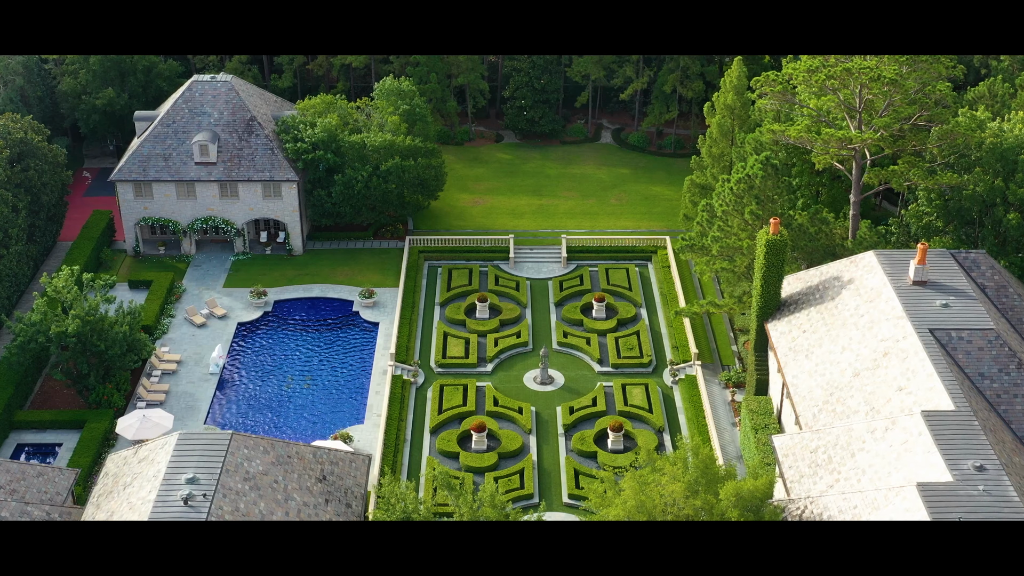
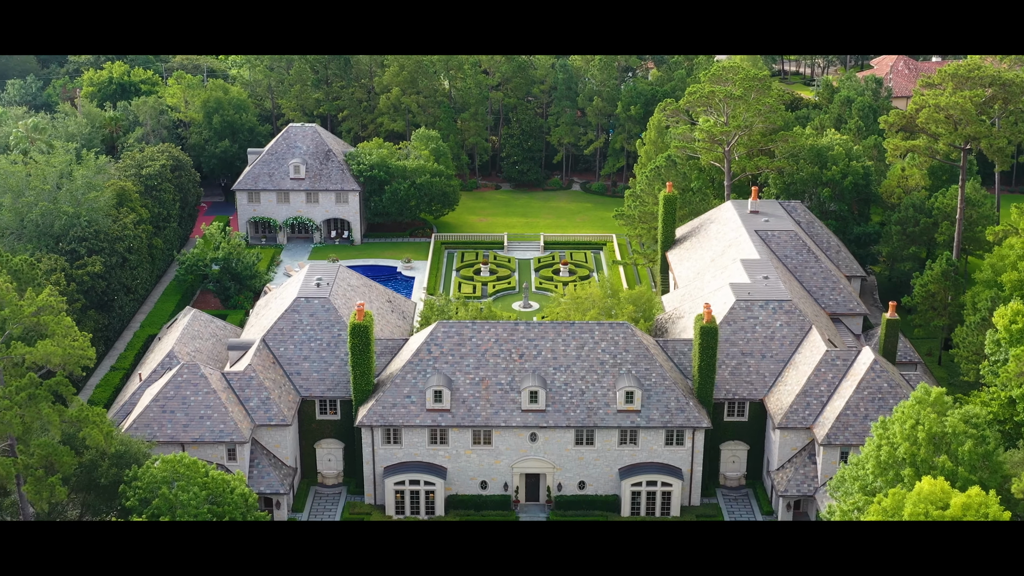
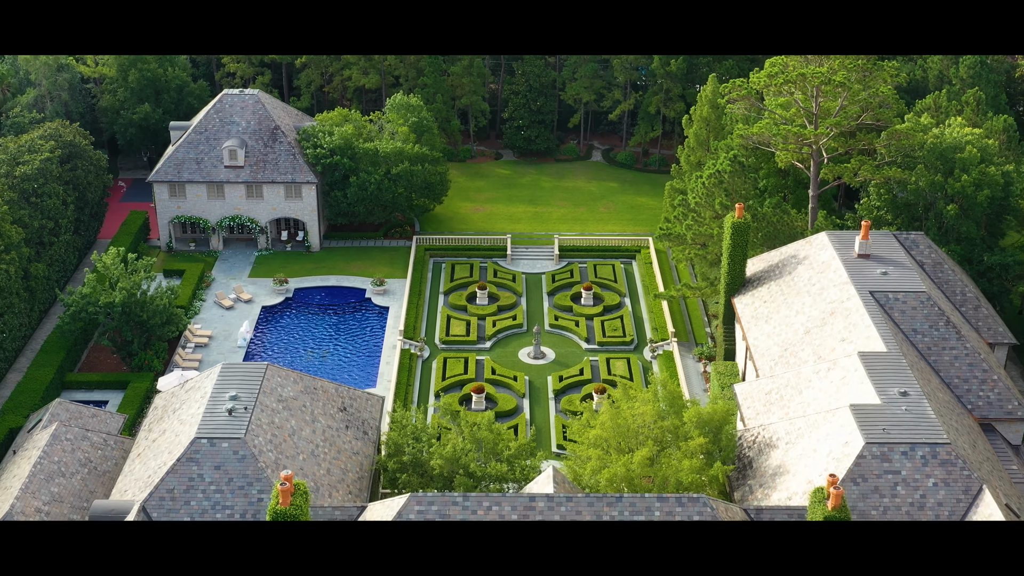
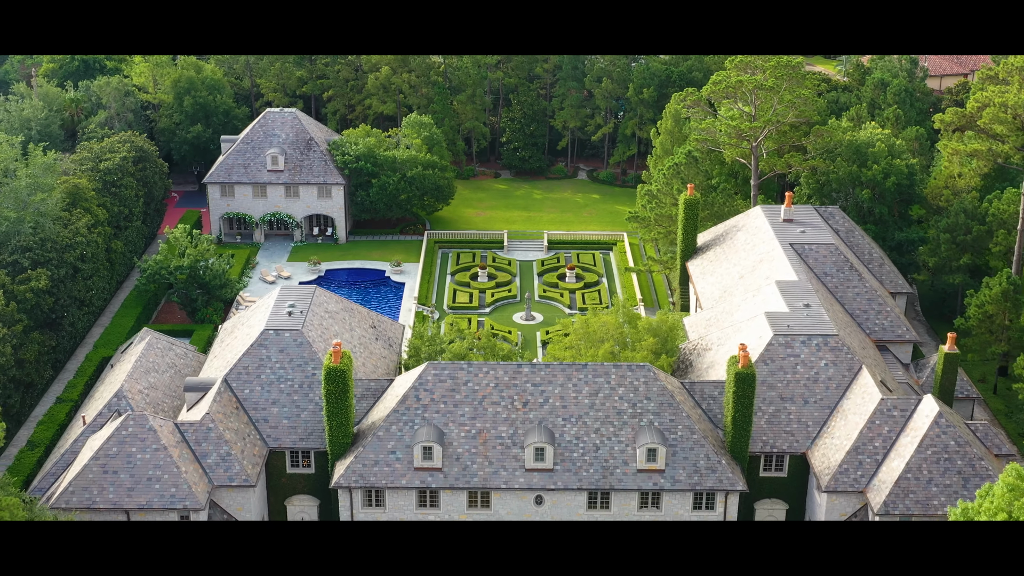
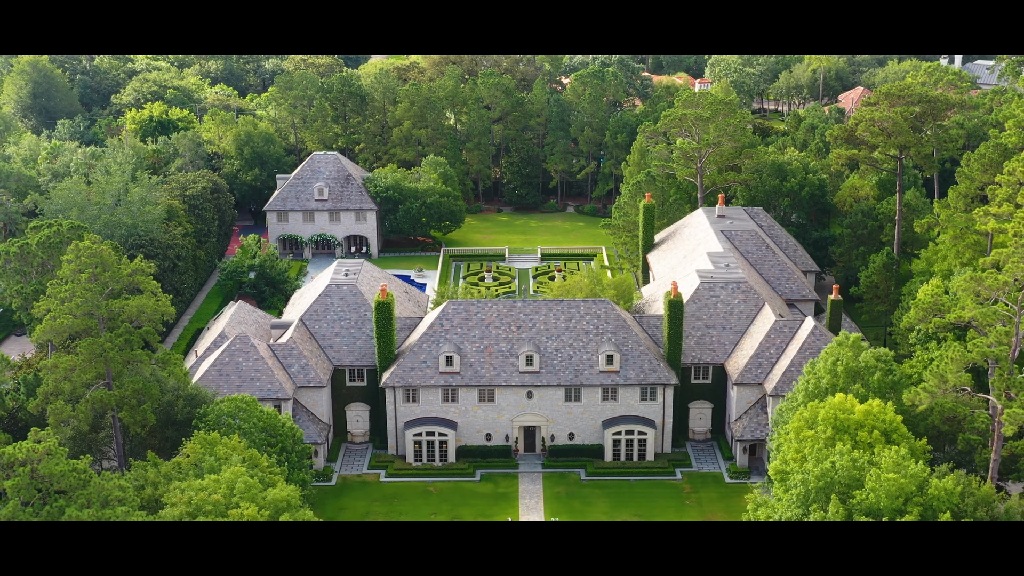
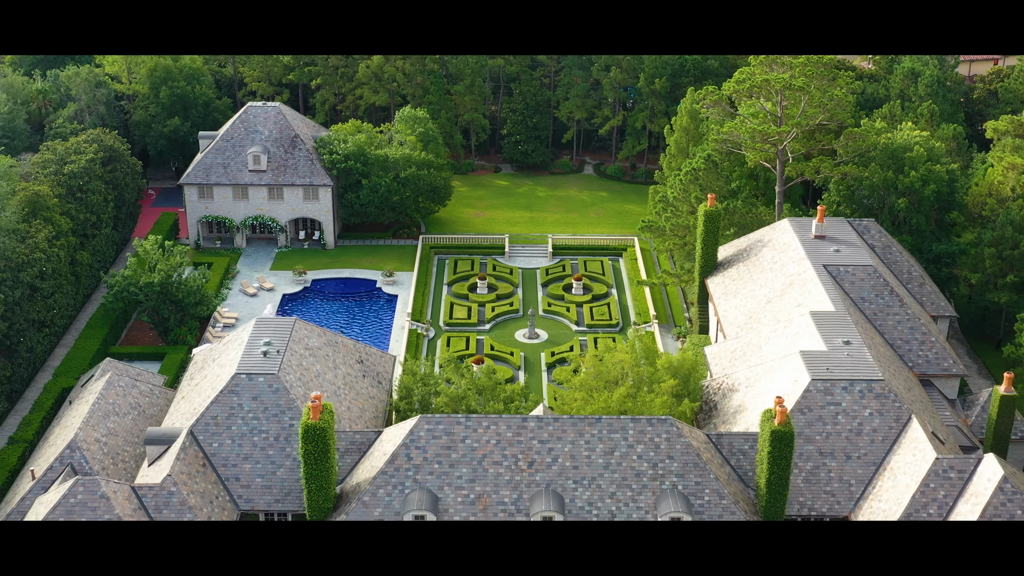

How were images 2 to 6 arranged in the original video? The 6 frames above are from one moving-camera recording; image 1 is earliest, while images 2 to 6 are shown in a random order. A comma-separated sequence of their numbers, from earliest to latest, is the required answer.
3, 6, 4, 2, 5
